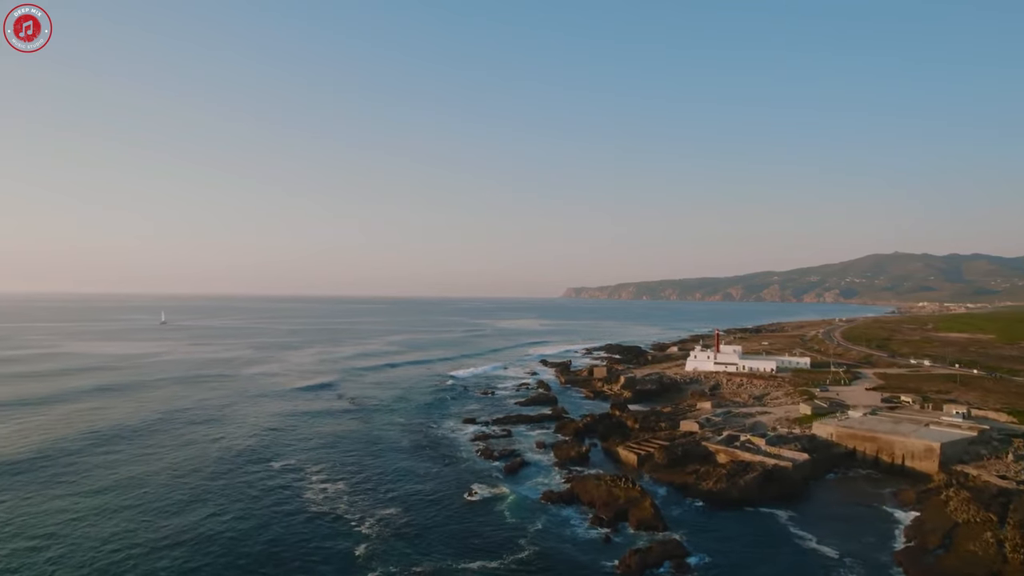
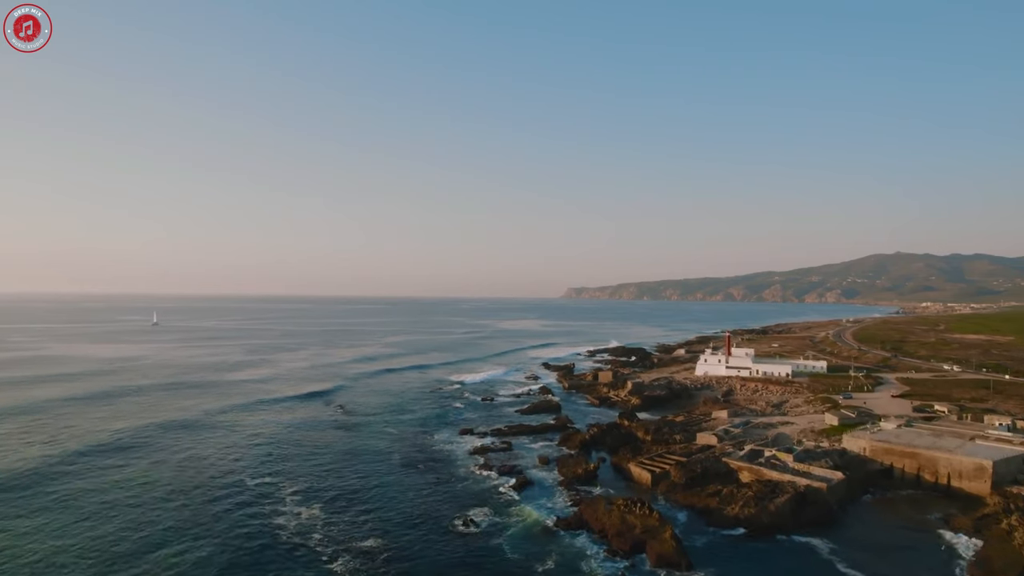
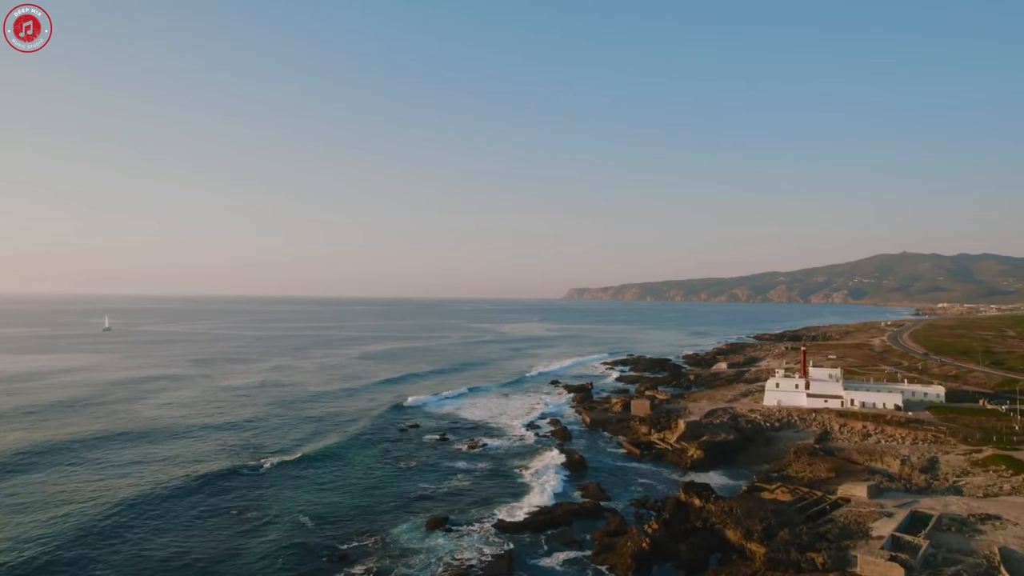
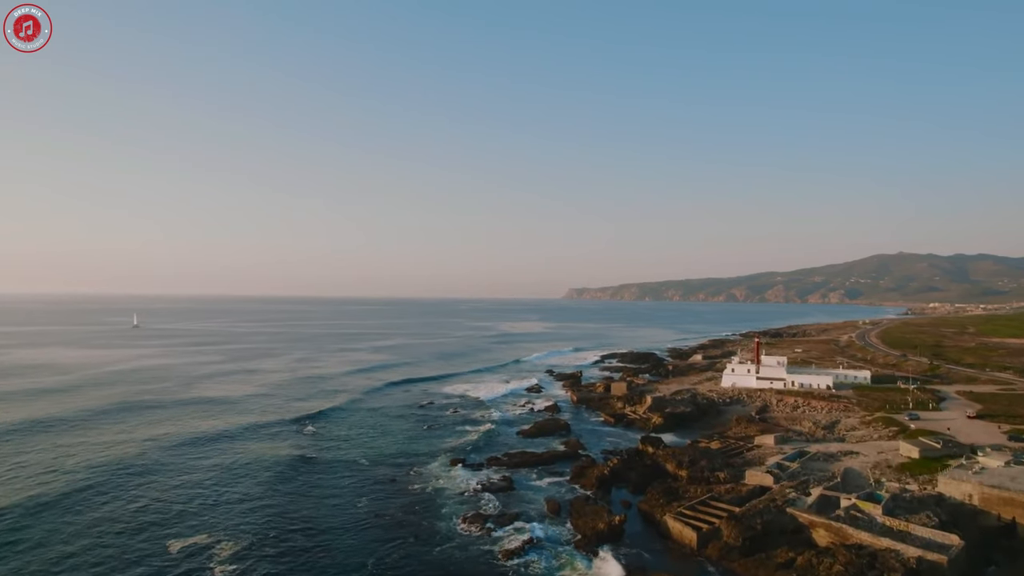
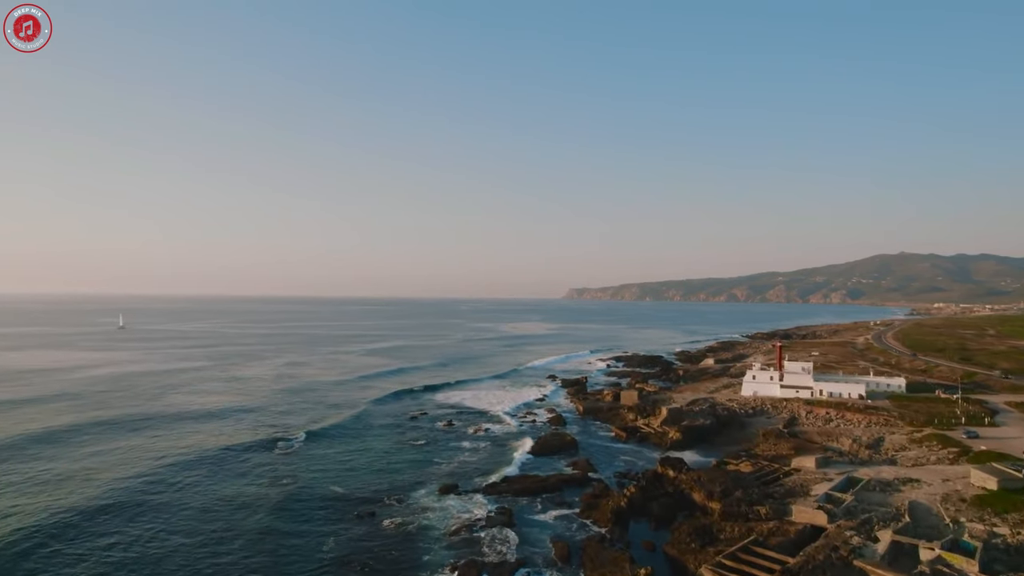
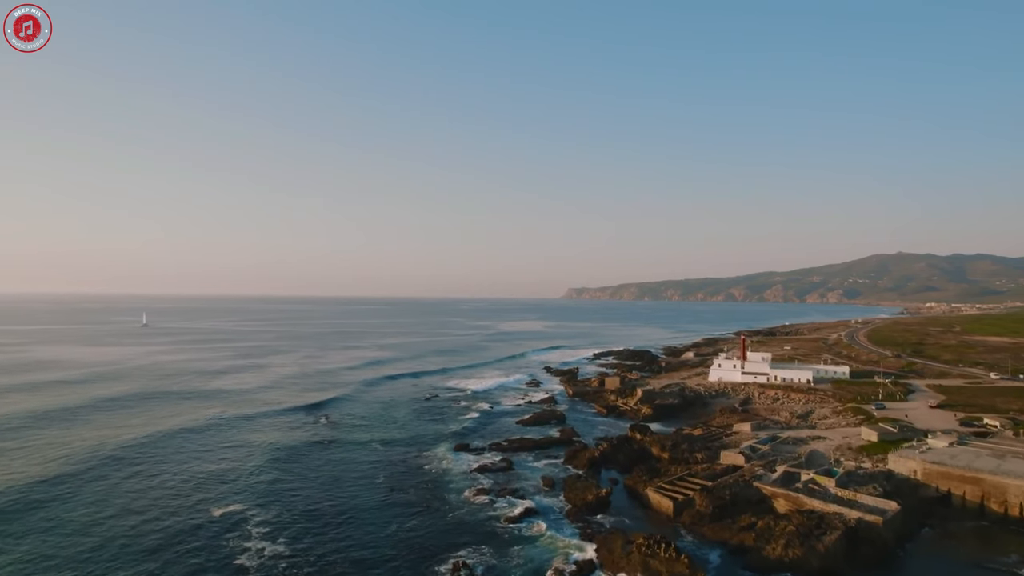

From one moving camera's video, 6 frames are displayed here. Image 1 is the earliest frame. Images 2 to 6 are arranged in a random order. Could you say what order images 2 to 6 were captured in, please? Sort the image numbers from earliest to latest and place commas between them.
2, 6, 4, 5, 3
